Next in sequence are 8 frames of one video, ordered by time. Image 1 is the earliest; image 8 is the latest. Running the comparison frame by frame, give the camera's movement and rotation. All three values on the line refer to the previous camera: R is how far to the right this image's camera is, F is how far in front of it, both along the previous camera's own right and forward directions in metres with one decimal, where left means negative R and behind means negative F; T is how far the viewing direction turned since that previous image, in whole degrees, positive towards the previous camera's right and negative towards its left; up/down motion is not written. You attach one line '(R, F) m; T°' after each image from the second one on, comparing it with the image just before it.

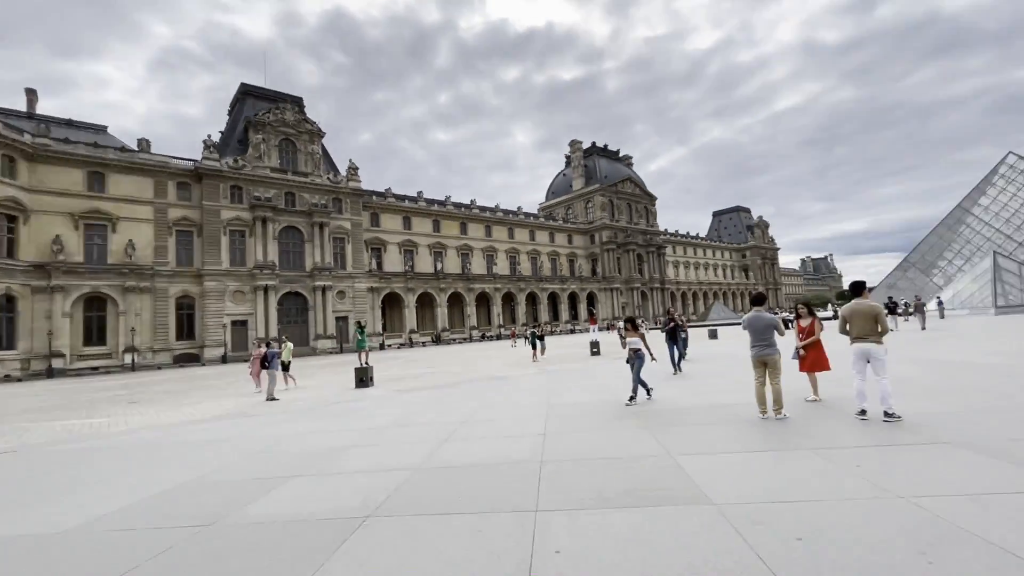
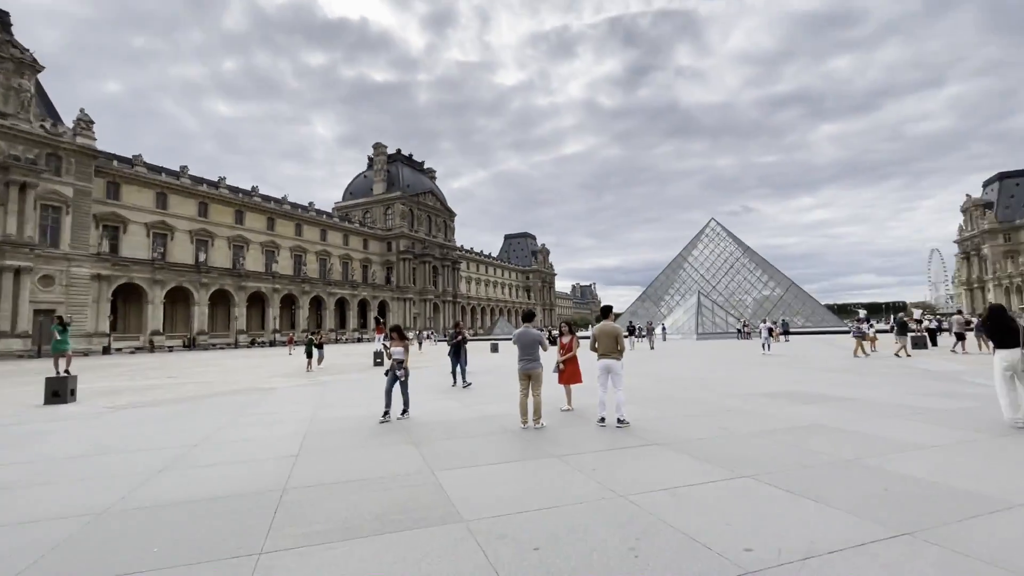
(+0.2, +0.2) m; +24°
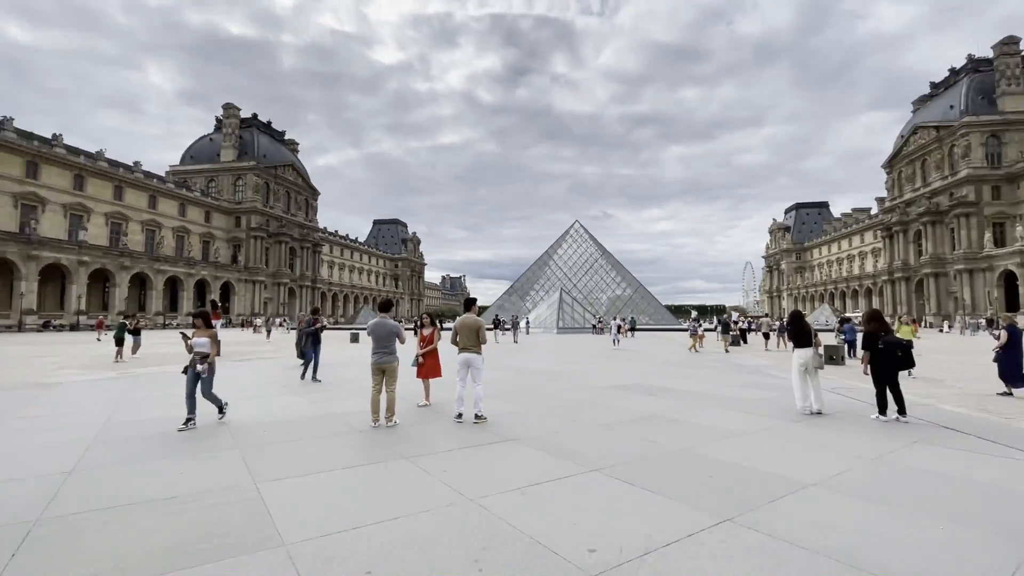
(+0.1, +0.3) m; +15°
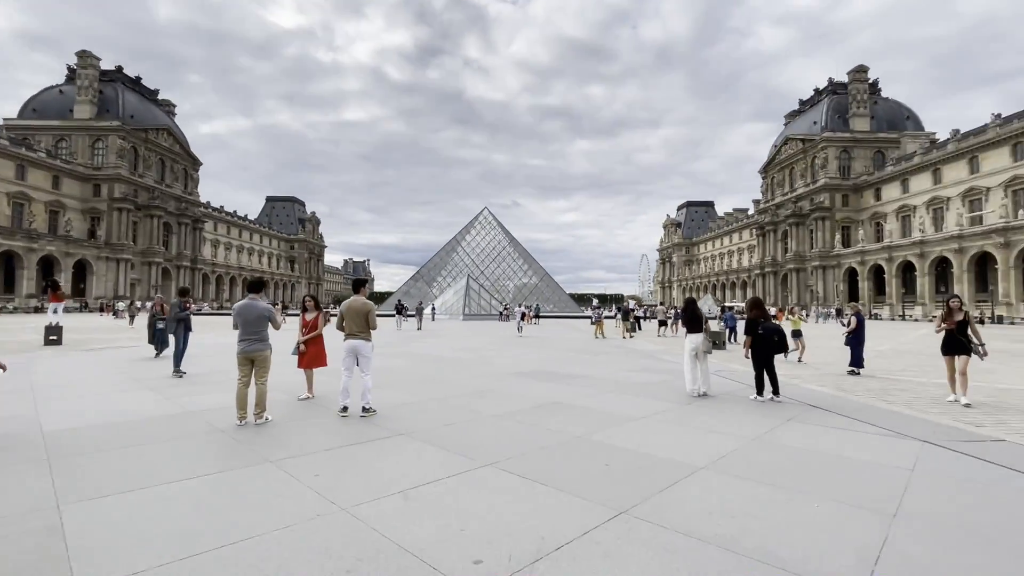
(+0.1, +0.4) m; +11°
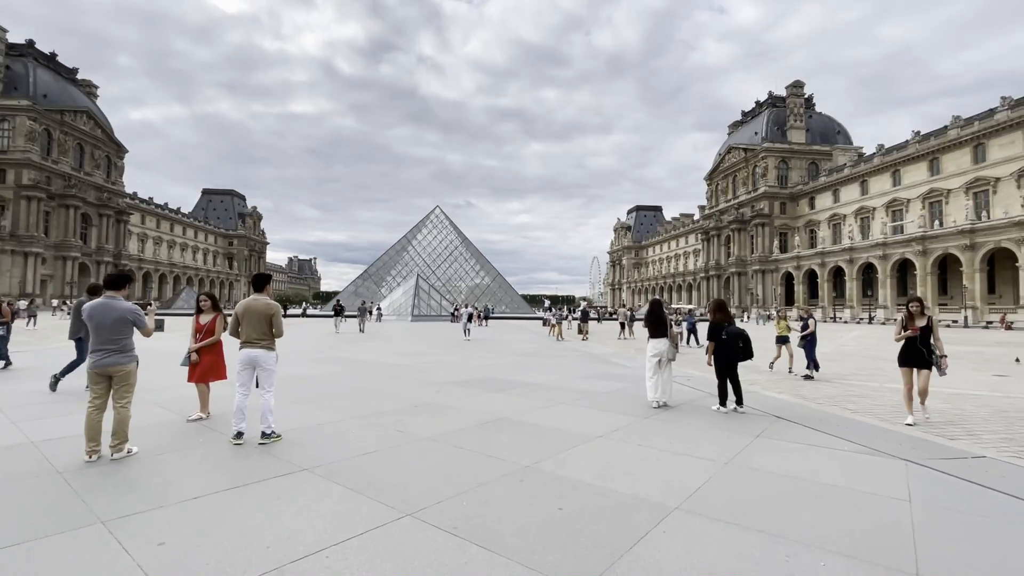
(+0.1, +0.8) m; +6°
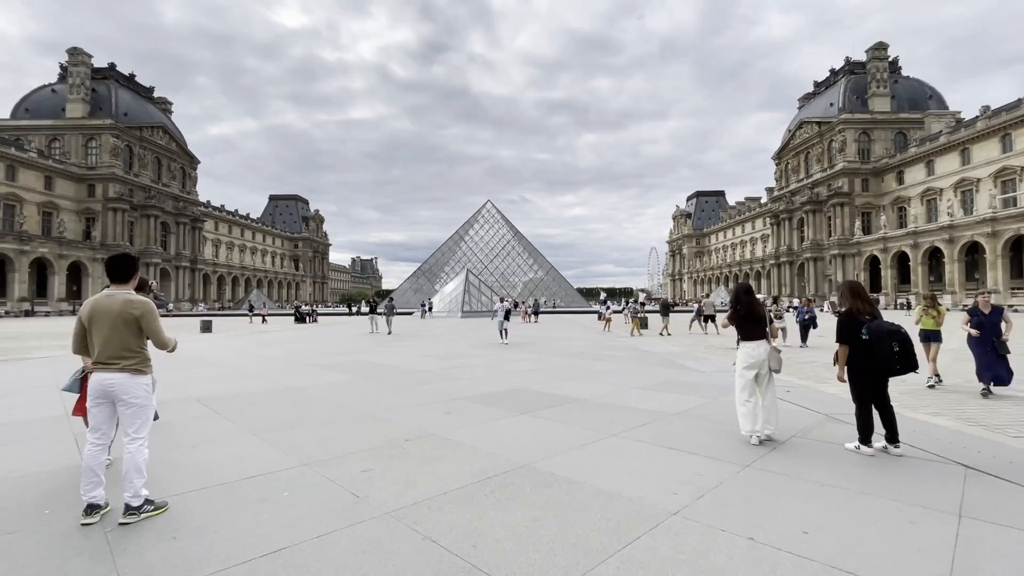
(+0.3, +1.7) m; -7°
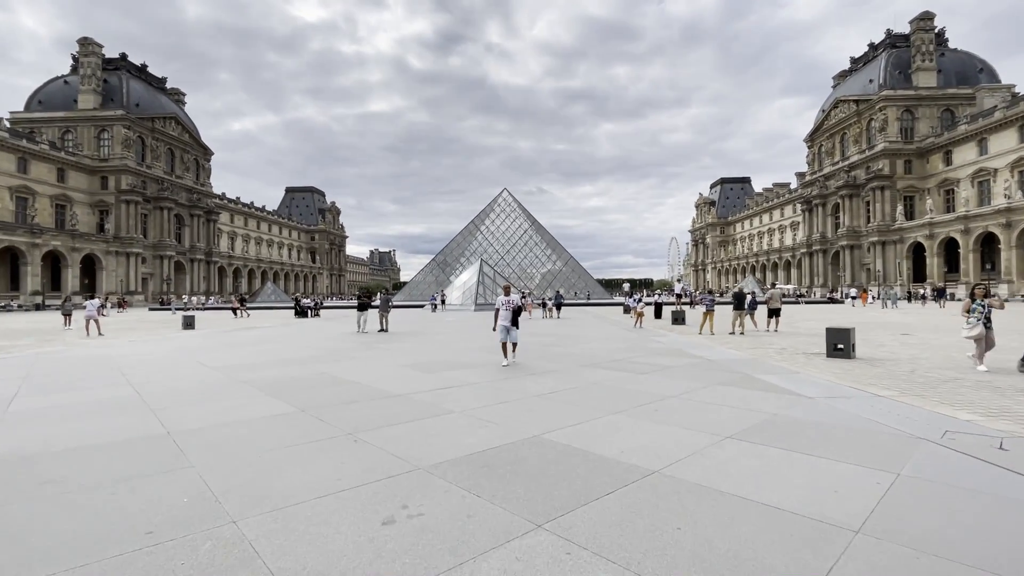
(+0.1, +2.6) m; -2°
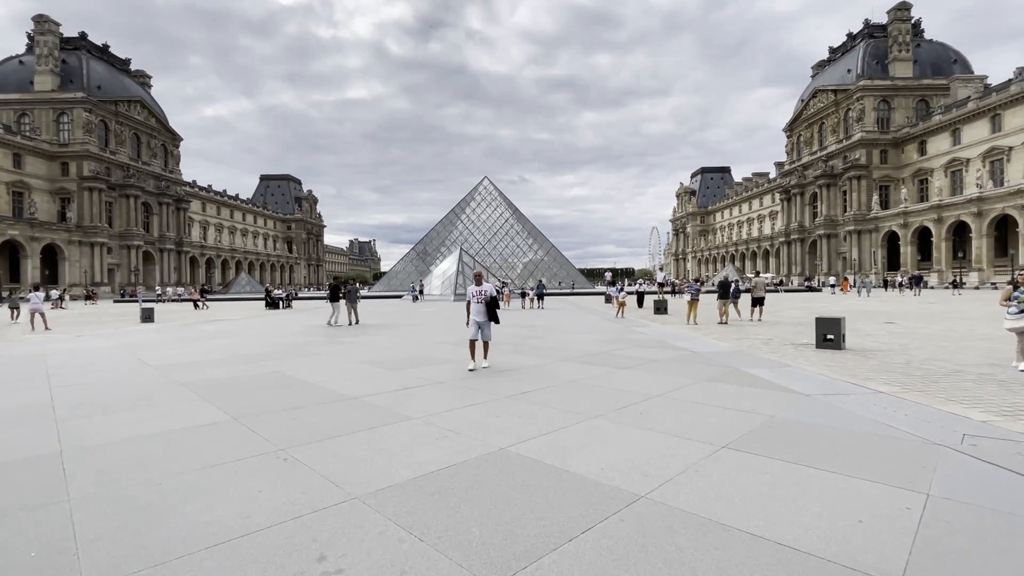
(+0.2, +0.6) m; +2°
